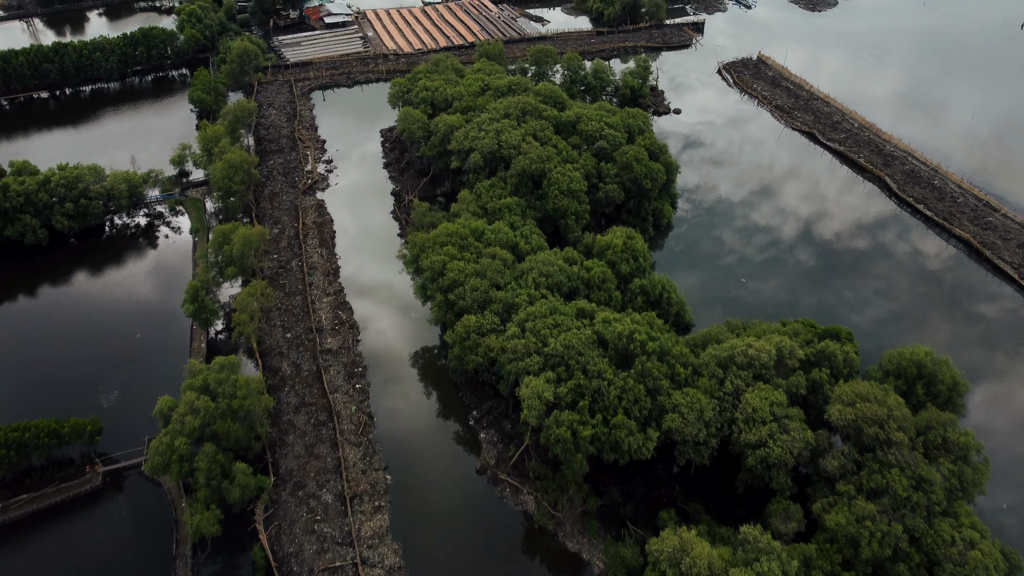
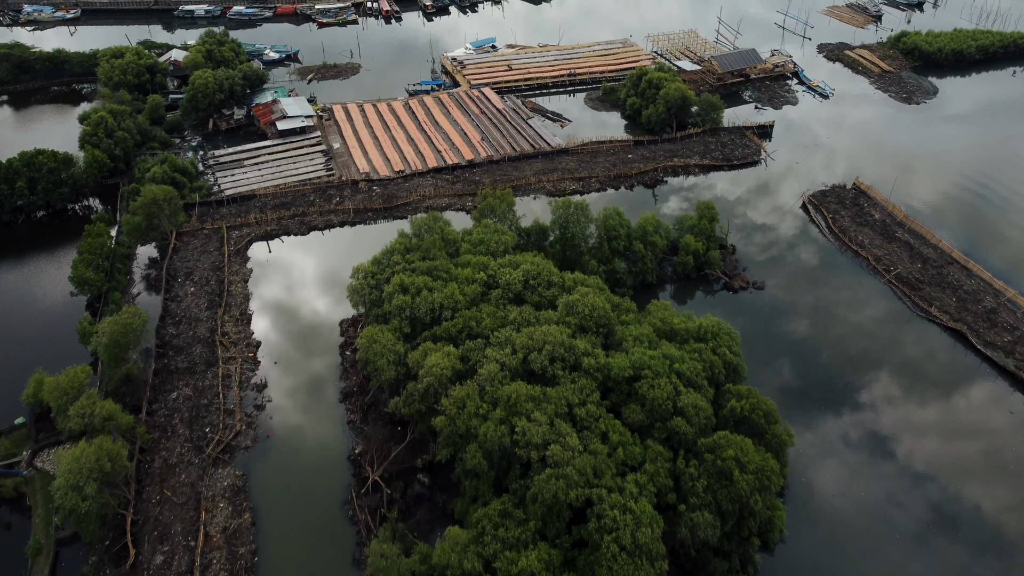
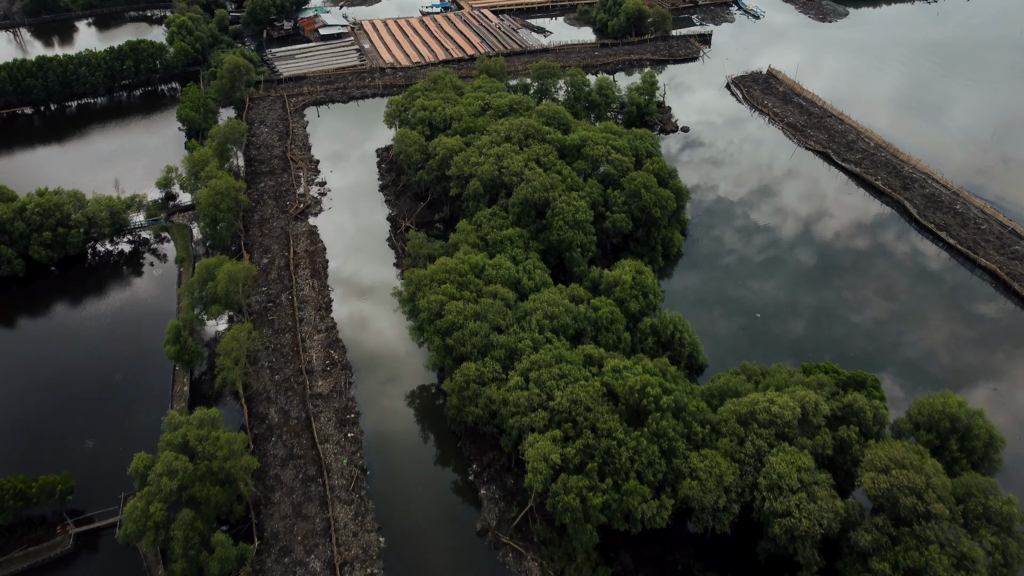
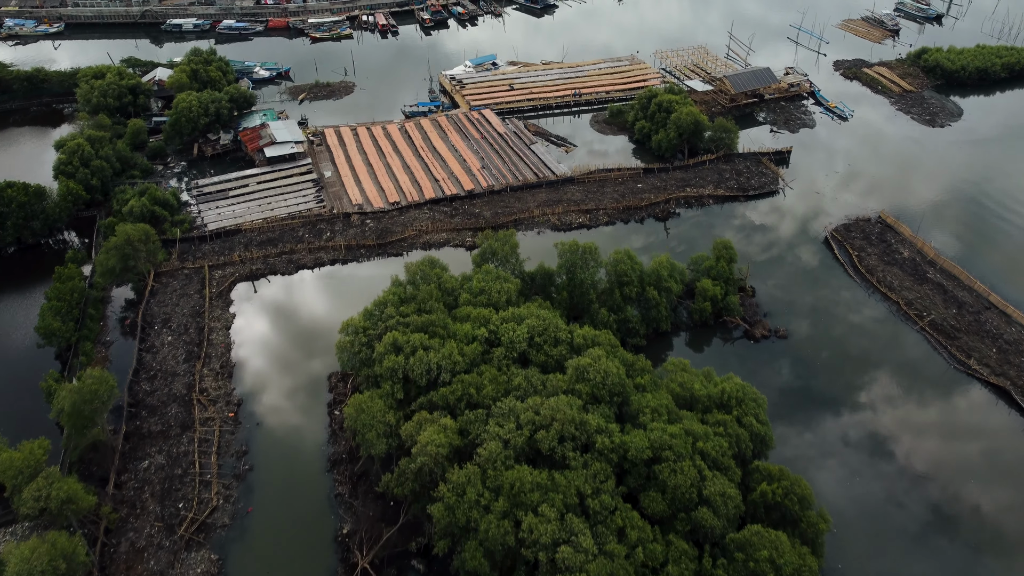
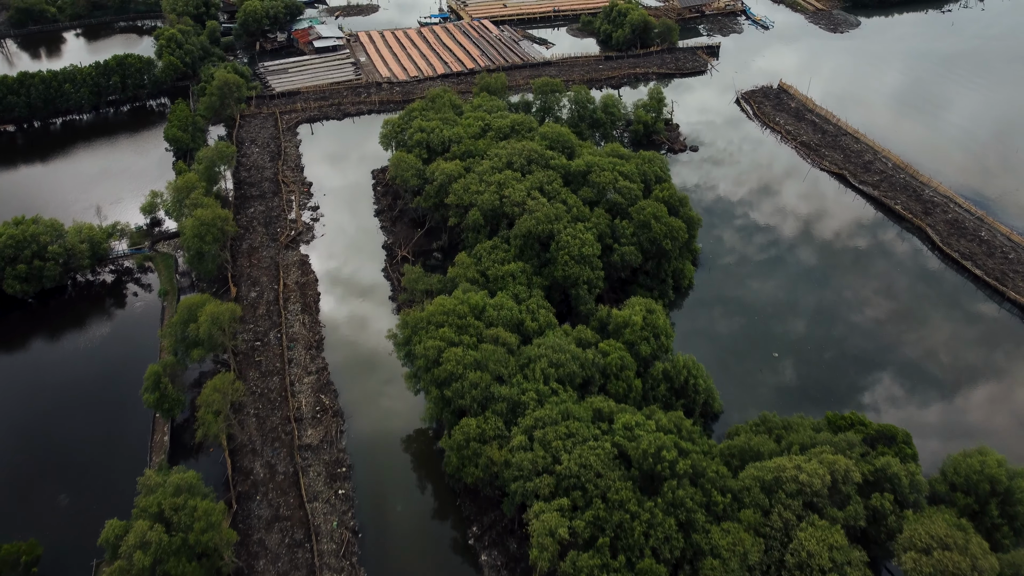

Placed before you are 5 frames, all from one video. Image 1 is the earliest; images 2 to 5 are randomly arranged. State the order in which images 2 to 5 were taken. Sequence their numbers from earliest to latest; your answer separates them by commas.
3, 5, 2, 4
